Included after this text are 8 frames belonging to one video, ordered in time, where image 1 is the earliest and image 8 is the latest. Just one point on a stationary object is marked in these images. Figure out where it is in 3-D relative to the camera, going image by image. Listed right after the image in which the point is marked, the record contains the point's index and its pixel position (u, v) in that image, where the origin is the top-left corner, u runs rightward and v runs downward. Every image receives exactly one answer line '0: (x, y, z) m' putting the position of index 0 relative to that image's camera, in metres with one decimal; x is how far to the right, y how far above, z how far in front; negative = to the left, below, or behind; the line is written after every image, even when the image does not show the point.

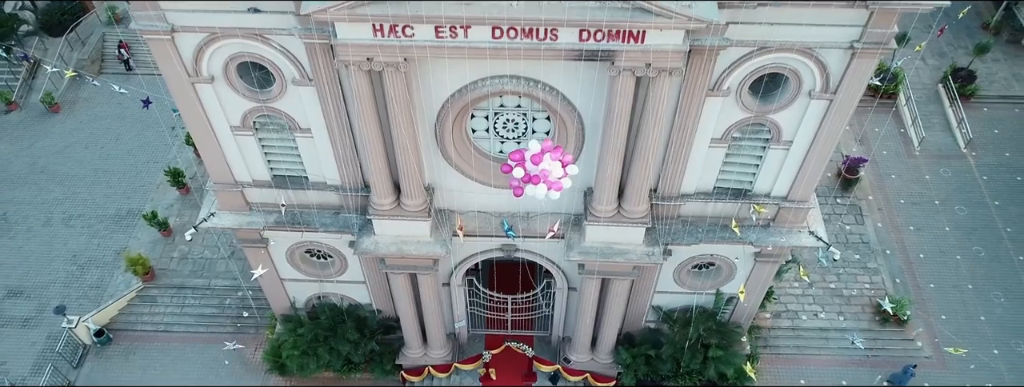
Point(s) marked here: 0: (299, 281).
0: (-5.6, -2.3, +18.8) m
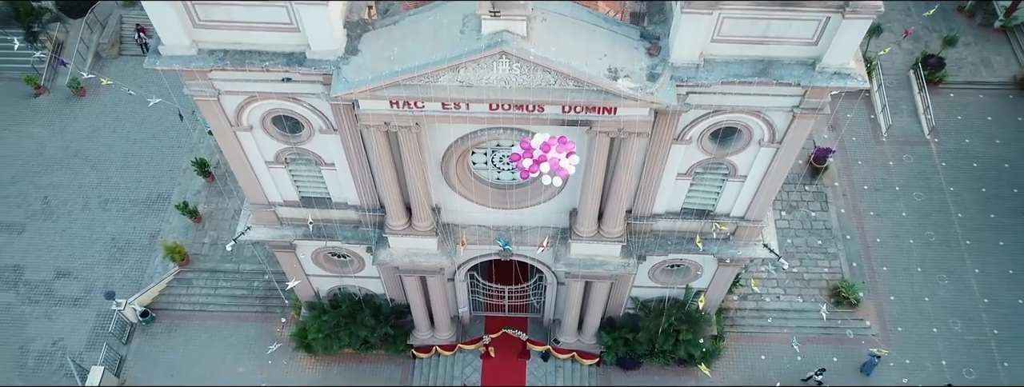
0: (-5.7, -2.5, +21.5) m
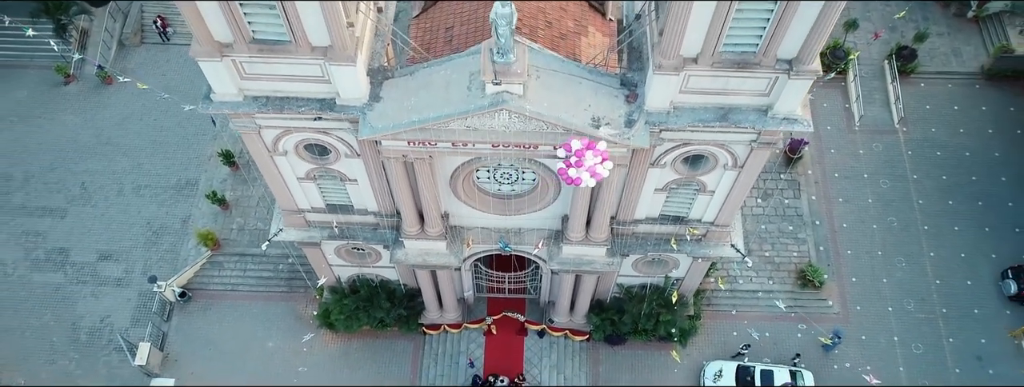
0: (-5.8, -2.4, +24.3) m
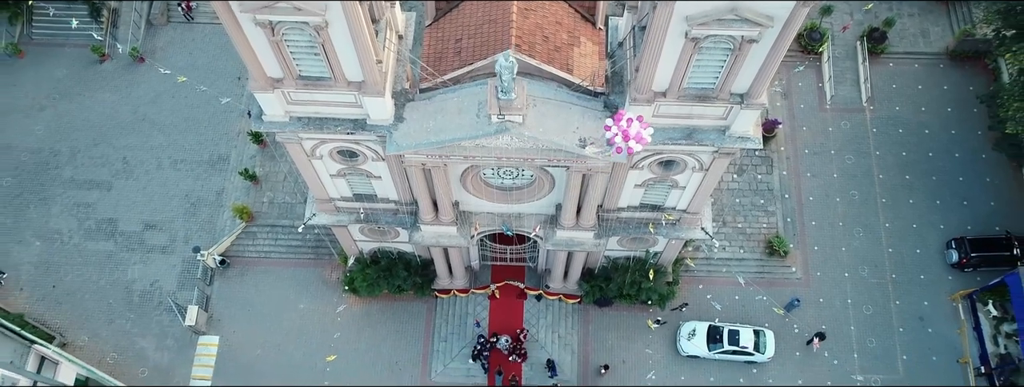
0: (-5.7, -1.8, +27.9) m
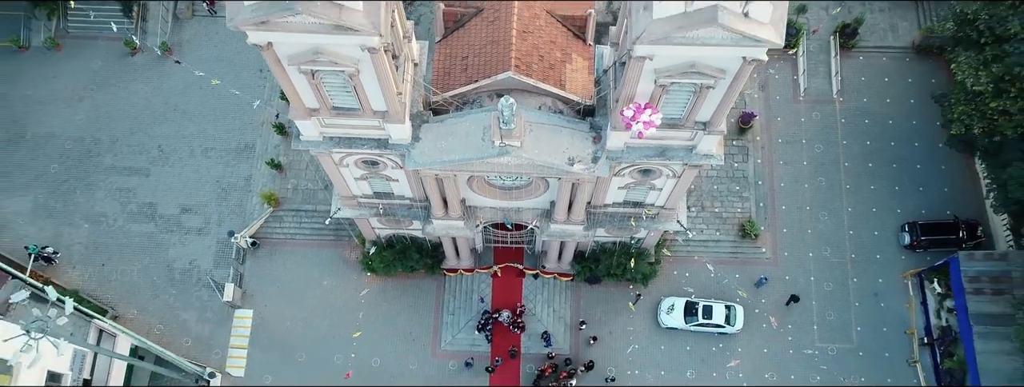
0: (-5.7, -1.5, +31.5) m
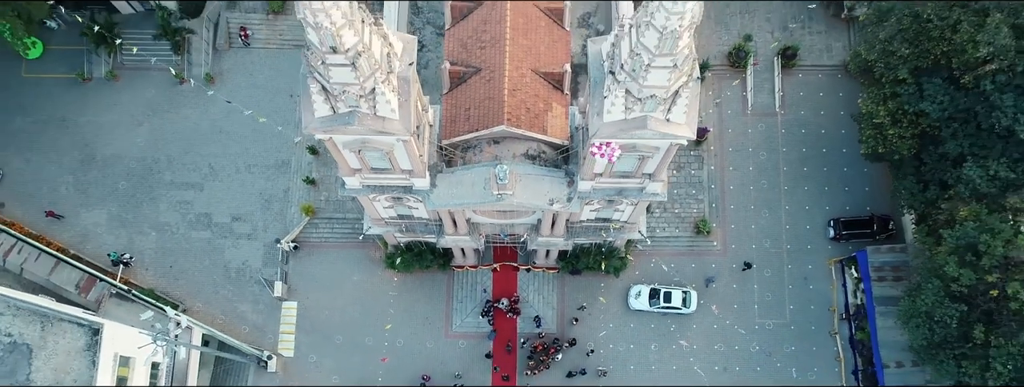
0: (-5.9, -2.4, +39.0) m
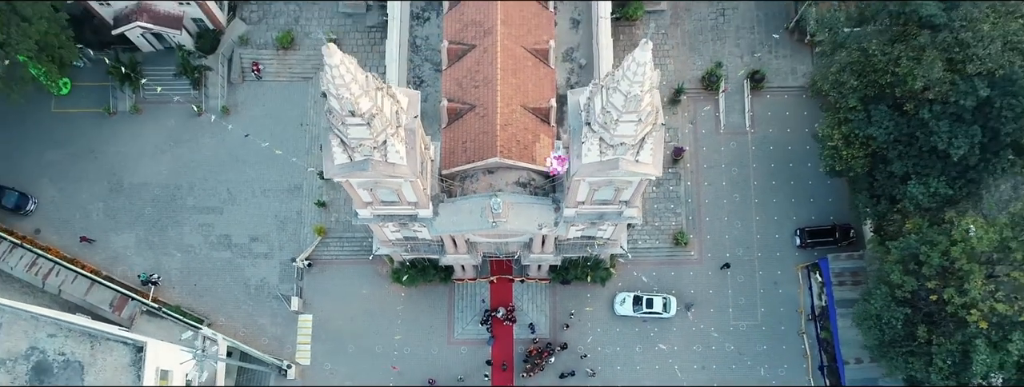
0: (-6.2, -3.7, +43.0) m
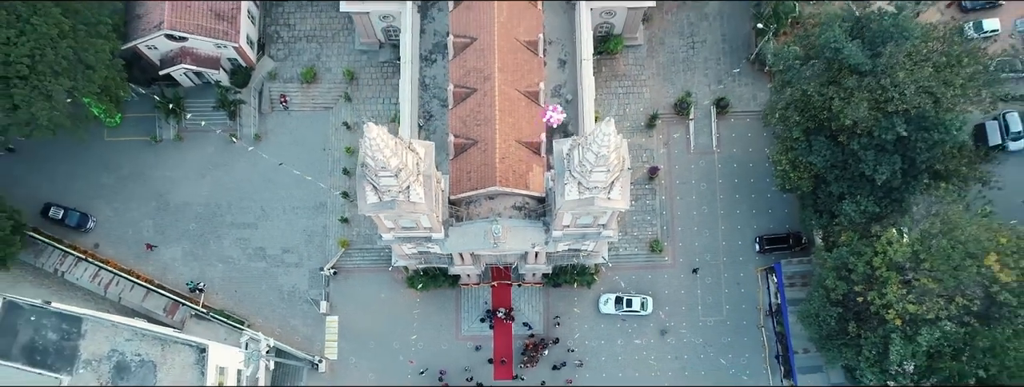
0: (-6.4, -5.0, +50.2) m
